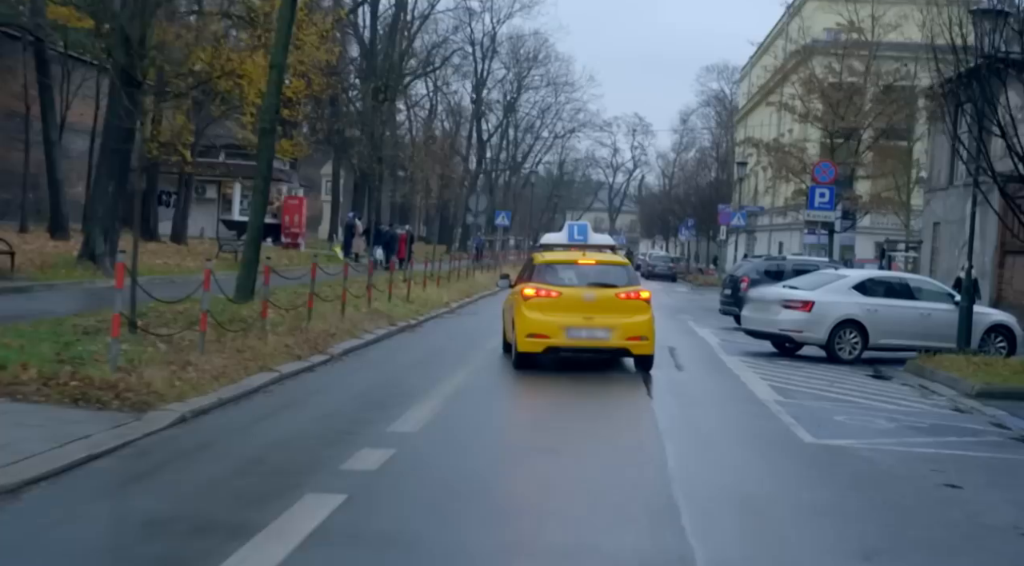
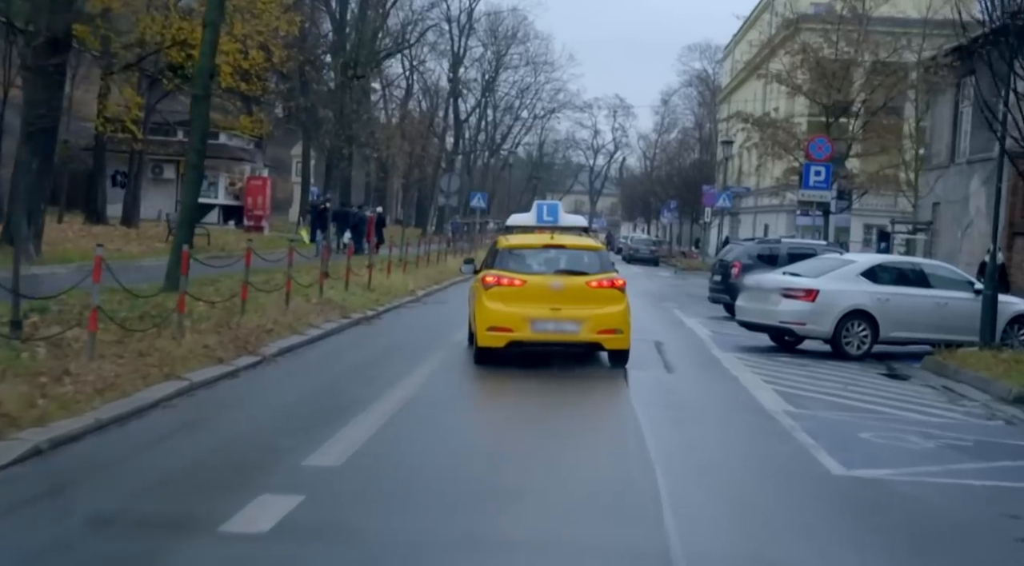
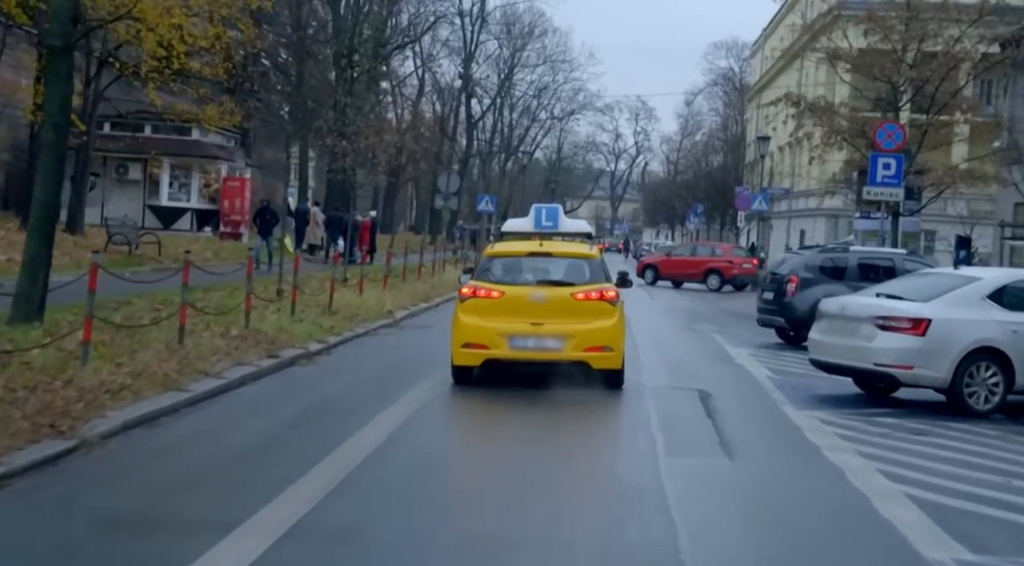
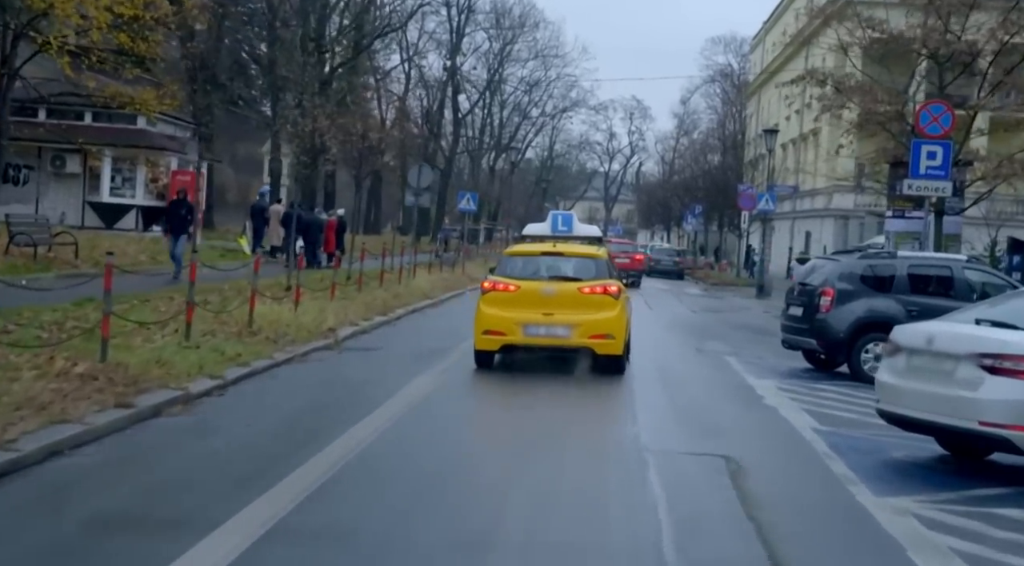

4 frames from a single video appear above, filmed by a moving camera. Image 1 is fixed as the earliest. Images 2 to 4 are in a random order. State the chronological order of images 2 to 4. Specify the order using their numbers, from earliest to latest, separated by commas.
2, 3, 4
